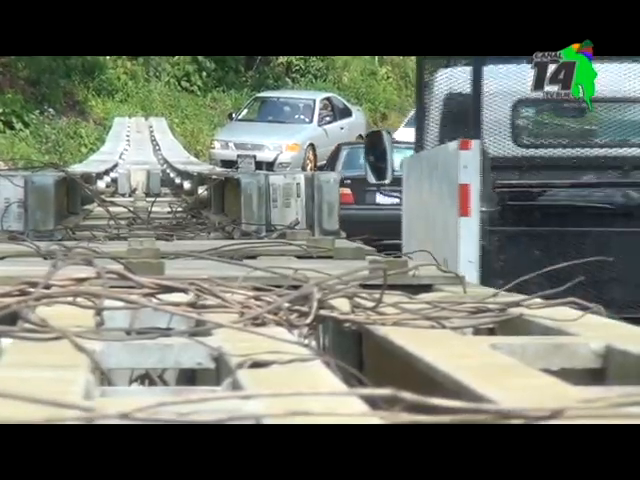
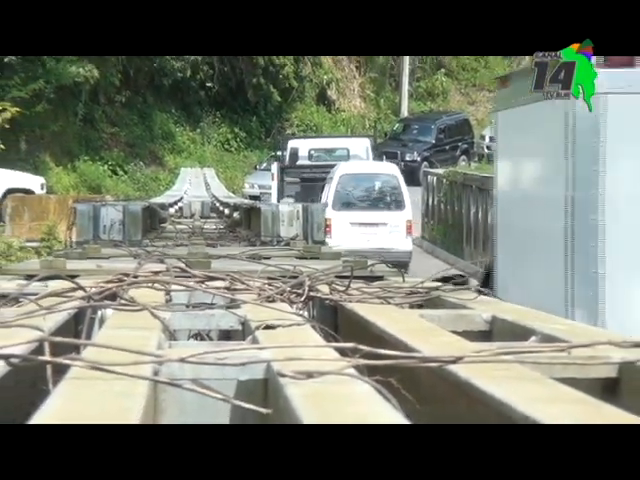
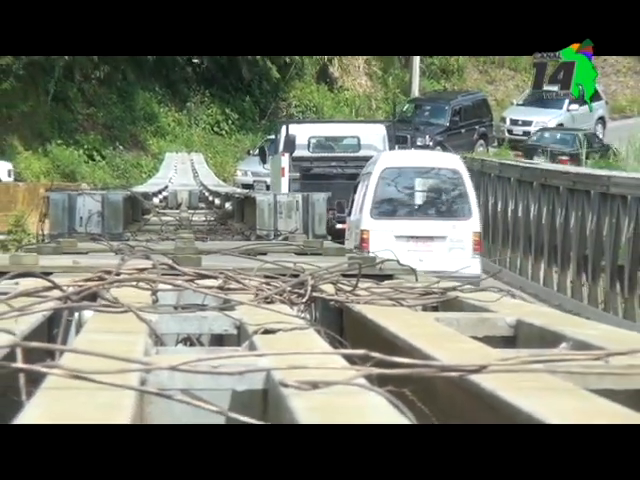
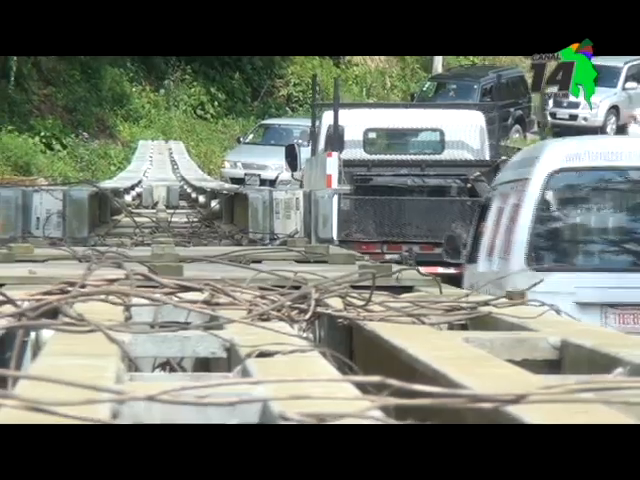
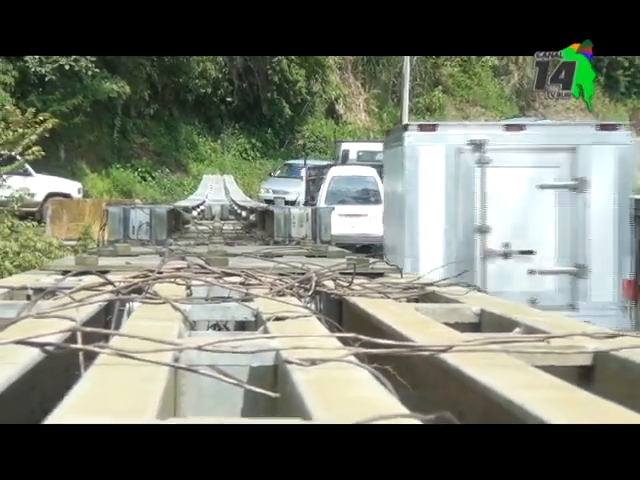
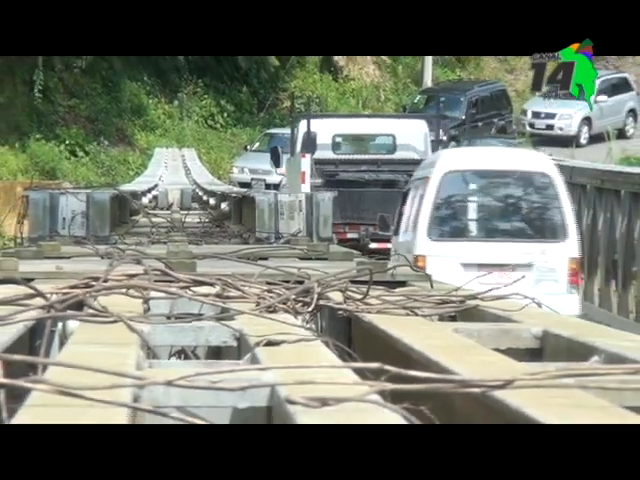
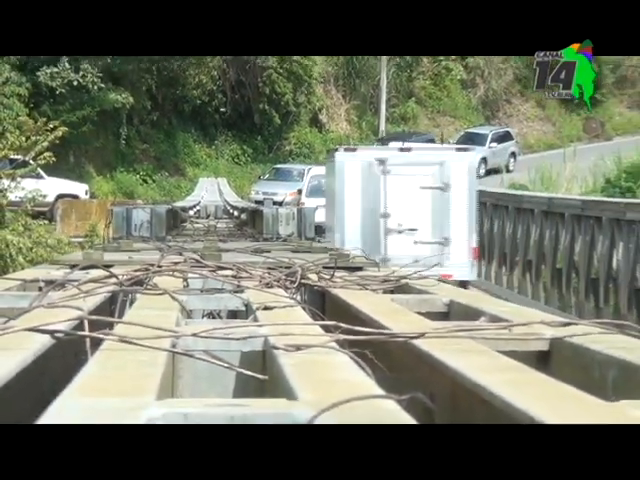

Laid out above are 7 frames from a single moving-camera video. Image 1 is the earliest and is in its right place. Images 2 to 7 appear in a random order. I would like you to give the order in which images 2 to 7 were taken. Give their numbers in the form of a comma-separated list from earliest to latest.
4, 6, 3, 2, 5, 7
